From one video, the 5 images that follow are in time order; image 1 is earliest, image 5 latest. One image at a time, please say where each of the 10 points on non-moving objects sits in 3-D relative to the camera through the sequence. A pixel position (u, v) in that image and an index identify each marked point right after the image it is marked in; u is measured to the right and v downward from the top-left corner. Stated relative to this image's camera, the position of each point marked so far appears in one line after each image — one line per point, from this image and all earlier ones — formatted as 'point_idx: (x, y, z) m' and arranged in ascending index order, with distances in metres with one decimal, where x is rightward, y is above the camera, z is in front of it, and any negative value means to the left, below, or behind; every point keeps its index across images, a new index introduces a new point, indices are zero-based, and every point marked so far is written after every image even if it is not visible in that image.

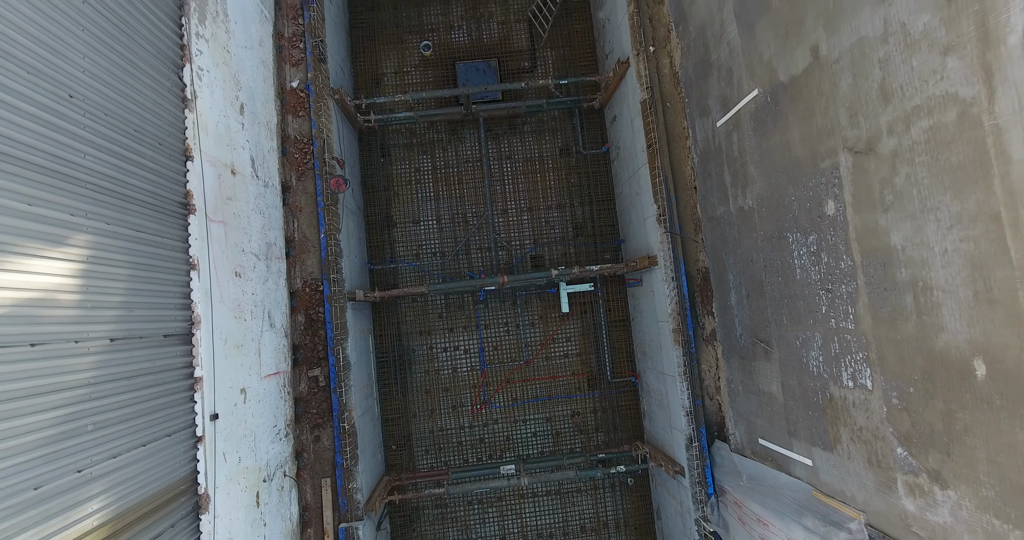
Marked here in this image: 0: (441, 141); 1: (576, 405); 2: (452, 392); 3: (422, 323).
0: (-1.2, +2.2, +9.2) m
1: (+1.1, -2.2, +8.7) m
2: (-1.0, -1.9, +8.7) m
3: (-1.5, -0.8, +8.8) m
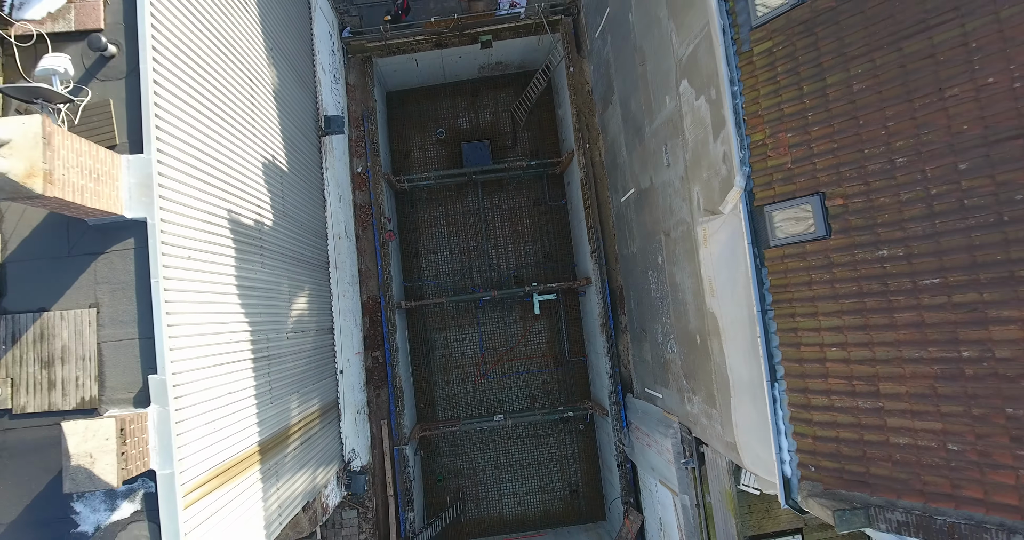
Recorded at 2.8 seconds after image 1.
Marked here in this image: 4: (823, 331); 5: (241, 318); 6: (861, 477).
0: (-1.5, +1.8, +13.4) m
1: (+0.8, -2.5, +13.0) m
2: (-1.2, -2.3, +13.0) m
3: (-1.7, -1.2, +13.1) m
4: (+3.0, -0.6, +5.1) m
5: (-2.7, -0.5, +5.4) m
6: (+3.2, -1.9, +4.8) m
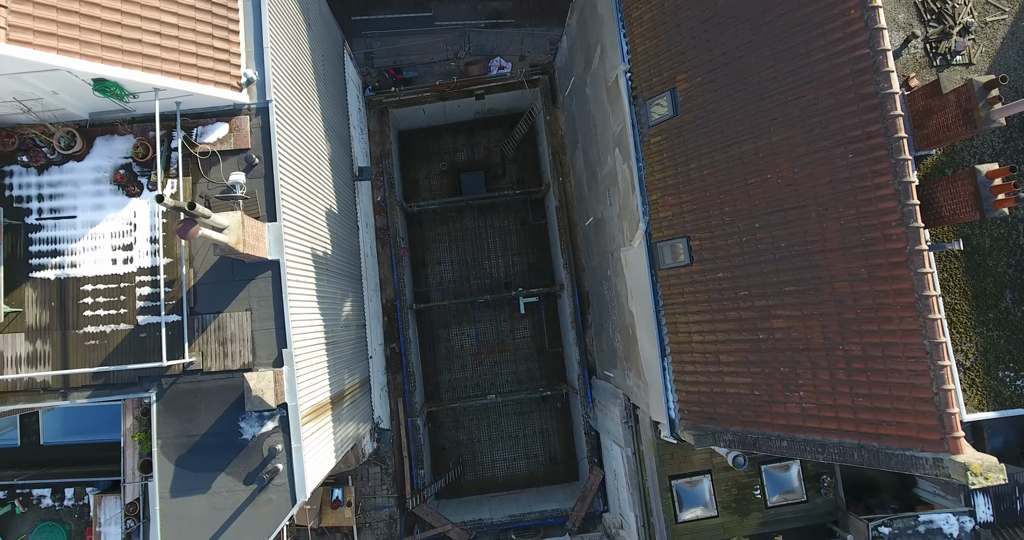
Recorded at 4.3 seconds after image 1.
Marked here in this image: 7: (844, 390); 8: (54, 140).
0: (-1.8, +1.6, +16.4) m
1: (+0.5, -2.8, +16.0) m
2: (-1.5, -2.5, +16.0) m
3: (-2.0, -1.5, +16.1) m
4: (+2.7, -0.8, +8.1) m
5: (-3.0, -0.7, +8.4) m
6: (+2.9, -2.1, +7.8) m
7: (+4.1, -1.5, +6.6) m
8: (-6.0, +1.7, +7.1) m
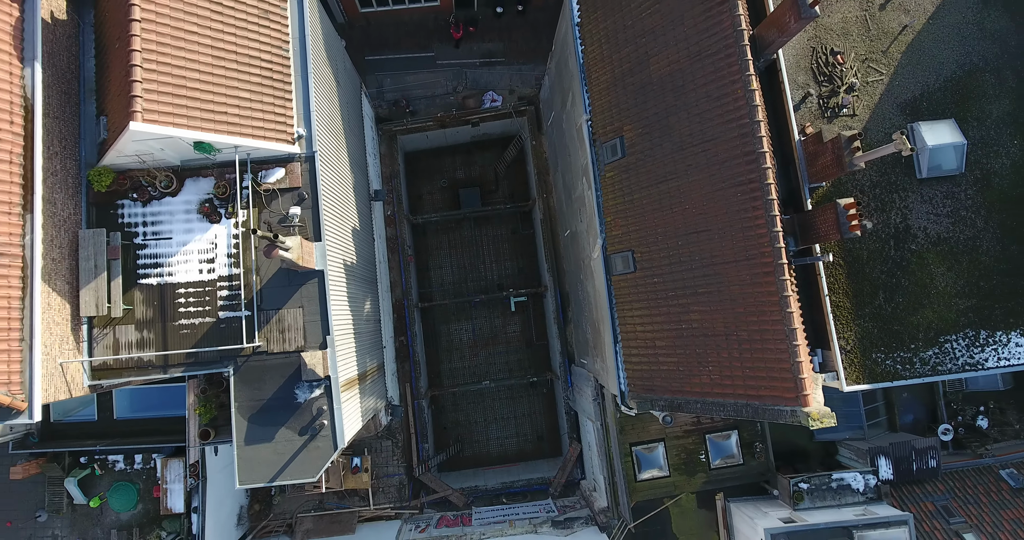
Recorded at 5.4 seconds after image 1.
0: (-2.1, +1.5, +18.9) m
1: (+0.2, -2.9, +18.5) m
2: (-1.8, -2.7, +18.5) m
3: (-2.3, -1.6, +18.6) m
4: (+2.4, -0.9, +10.6) m
5: (-3.3, -0.9, +10.9) m
6: (+2.6, -2.2, +10.3) m
7: (+3.8, -1.6, +9.1) m
8: (-6.3, +1.6, +9.6) m
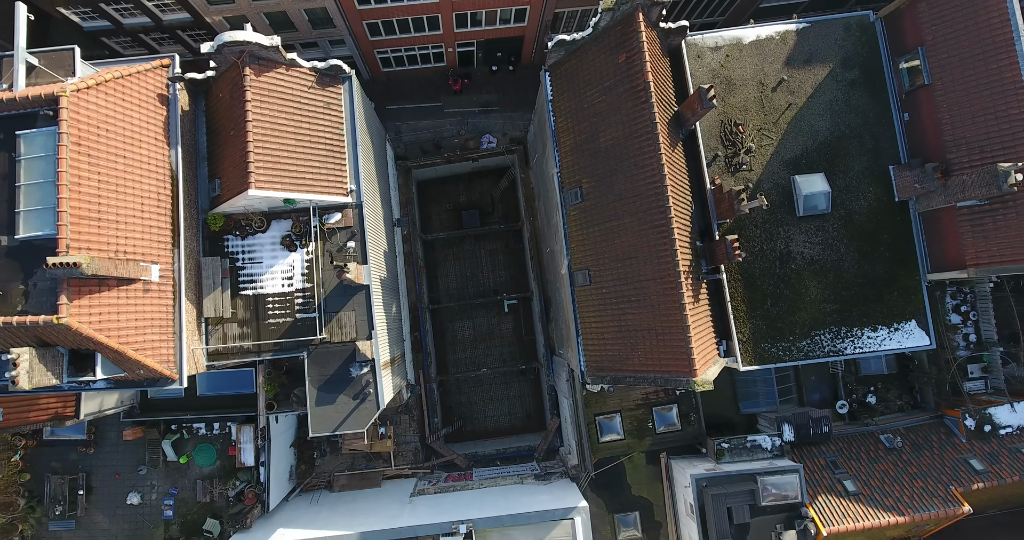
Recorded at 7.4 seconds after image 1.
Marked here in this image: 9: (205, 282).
0: (-2.4, +1.1, +23.0) m
1: (0.0, -3.2, +22.6) m
2: (-2.1, -3.0, +22.6) m
3: (-2.6, -2.0, +22.7) m
4: (+2.1, -1.3, +14.7) m
5: (-3.5, -1.2, +15.0) m
6: (+2.3, -2.6, +14.4) m
7: (+3.5, -2.0, +13.3) m
8: (-6.6, +1.2, +13.7) m
9: (-7.6, -0.3, +13.5) m
